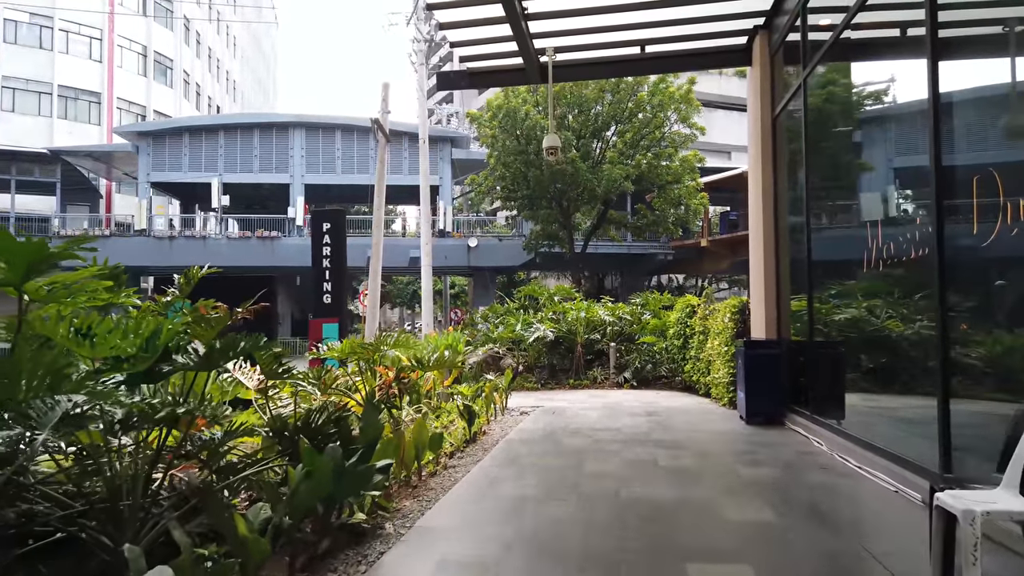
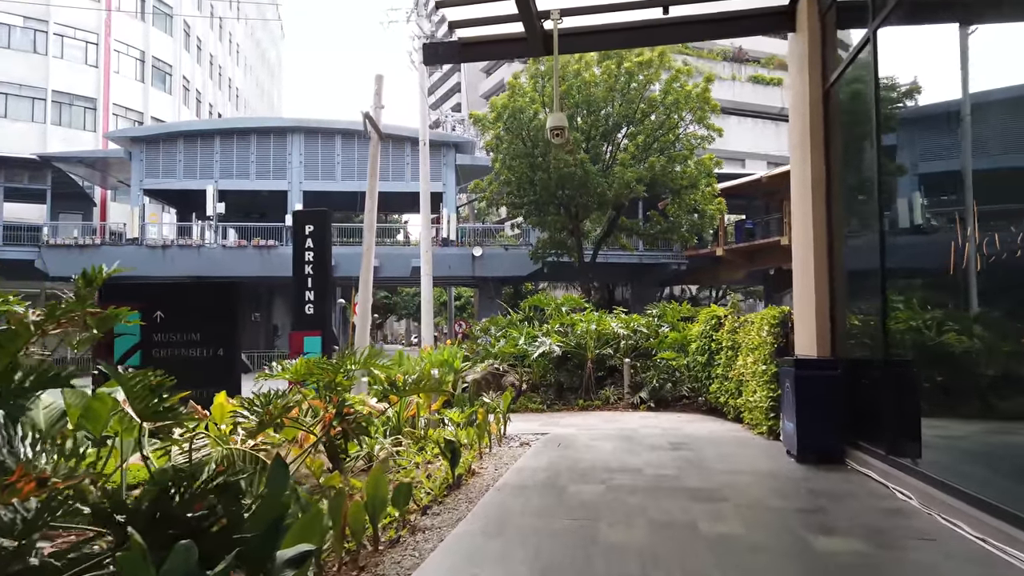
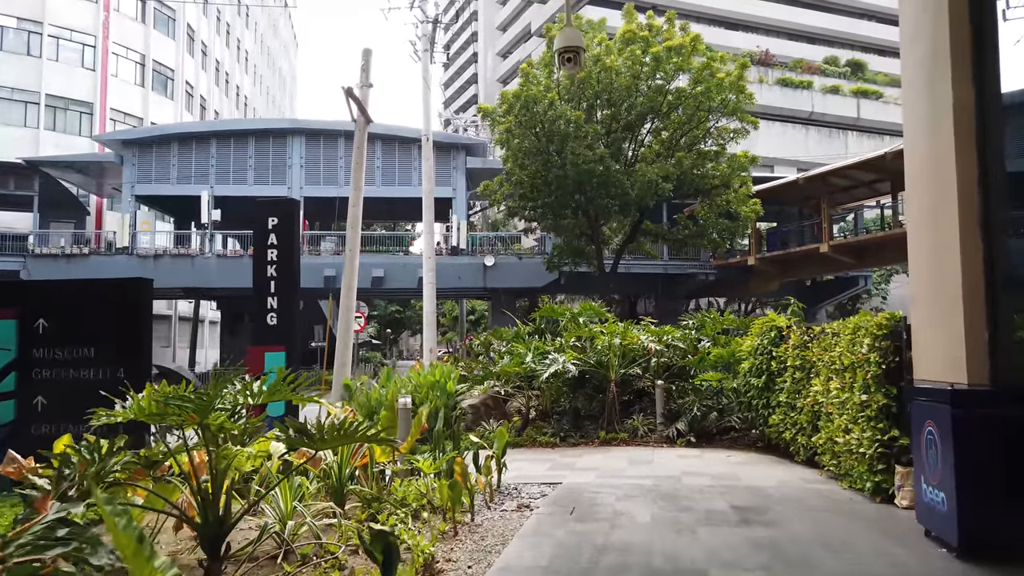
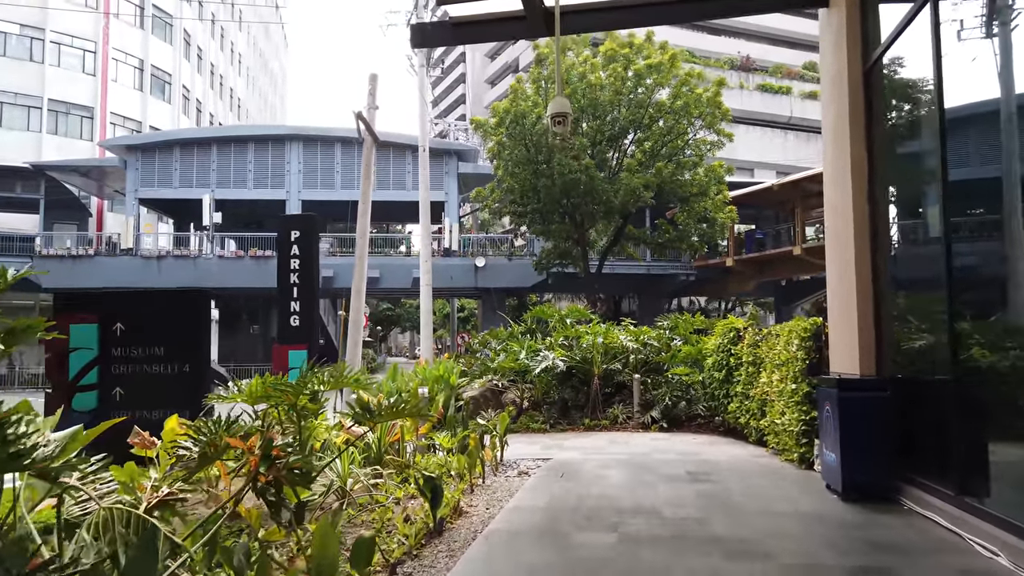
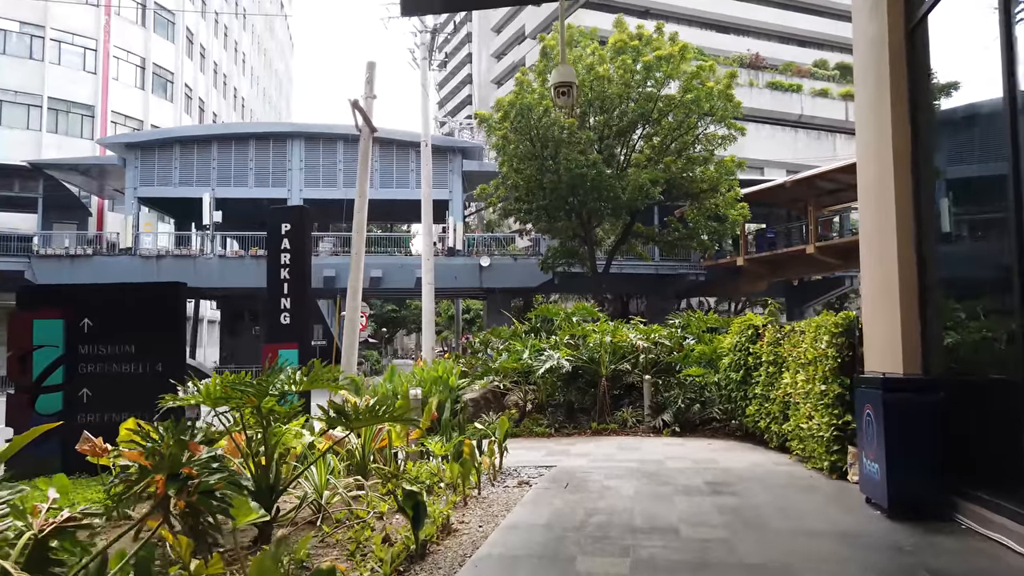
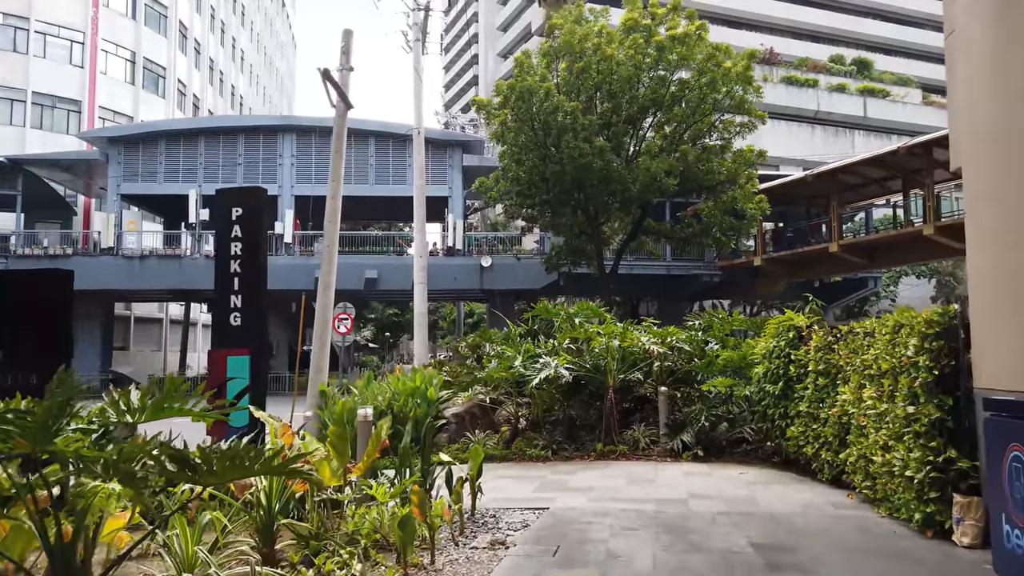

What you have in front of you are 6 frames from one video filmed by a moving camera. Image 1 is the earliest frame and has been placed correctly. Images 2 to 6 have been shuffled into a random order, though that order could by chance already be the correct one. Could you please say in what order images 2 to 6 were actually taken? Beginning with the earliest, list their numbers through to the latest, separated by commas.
2, 4, 5, 3, 6
